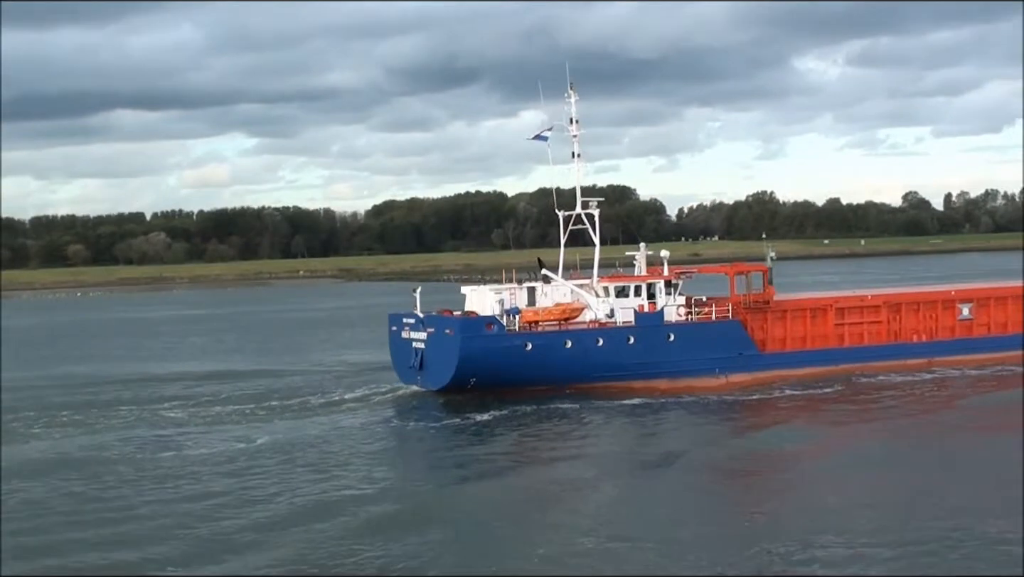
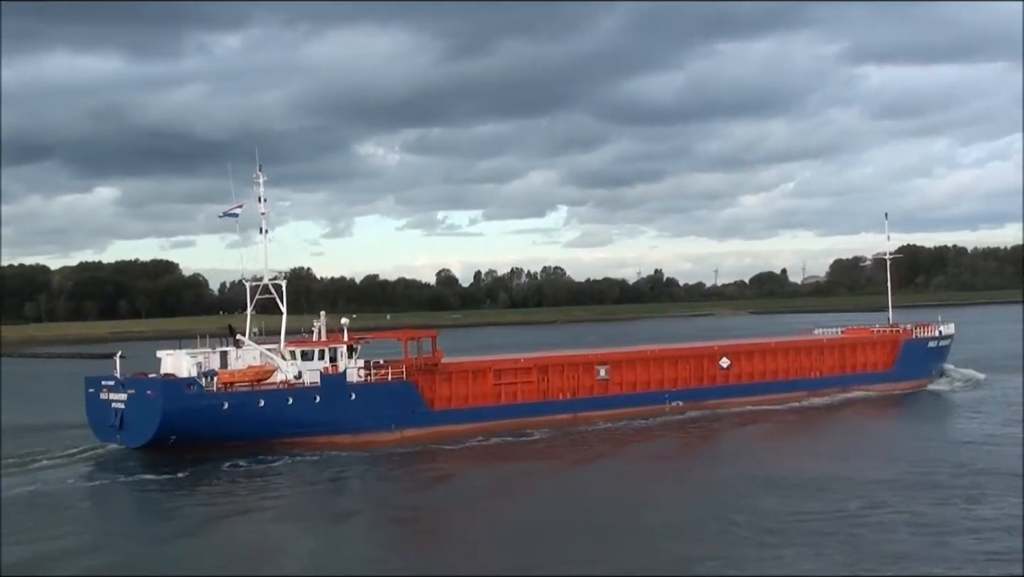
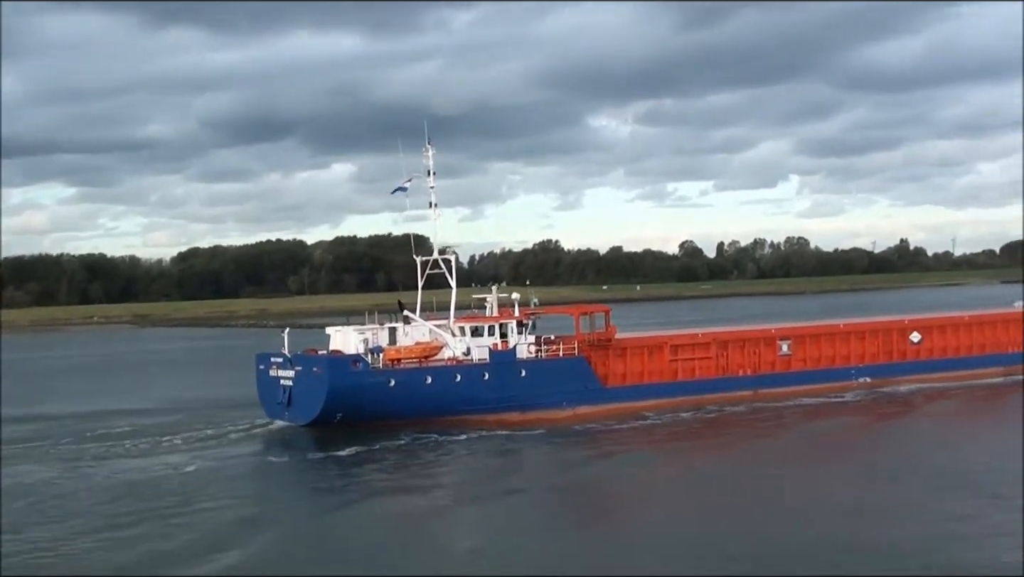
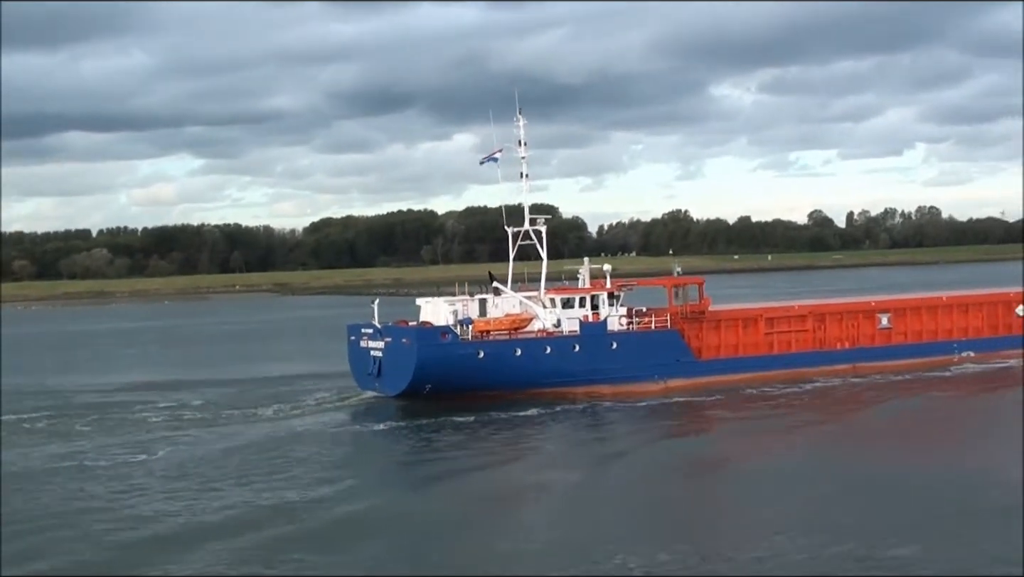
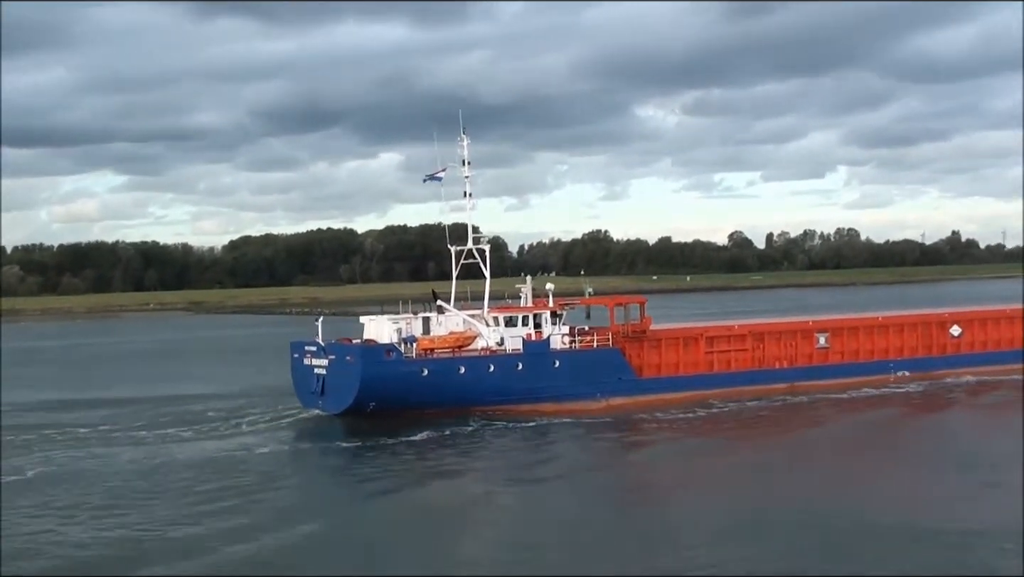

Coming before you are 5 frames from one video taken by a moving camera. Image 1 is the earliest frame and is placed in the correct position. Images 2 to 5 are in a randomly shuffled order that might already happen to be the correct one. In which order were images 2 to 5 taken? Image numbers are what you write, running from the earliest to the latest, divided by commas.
4, 5, 3, 2
